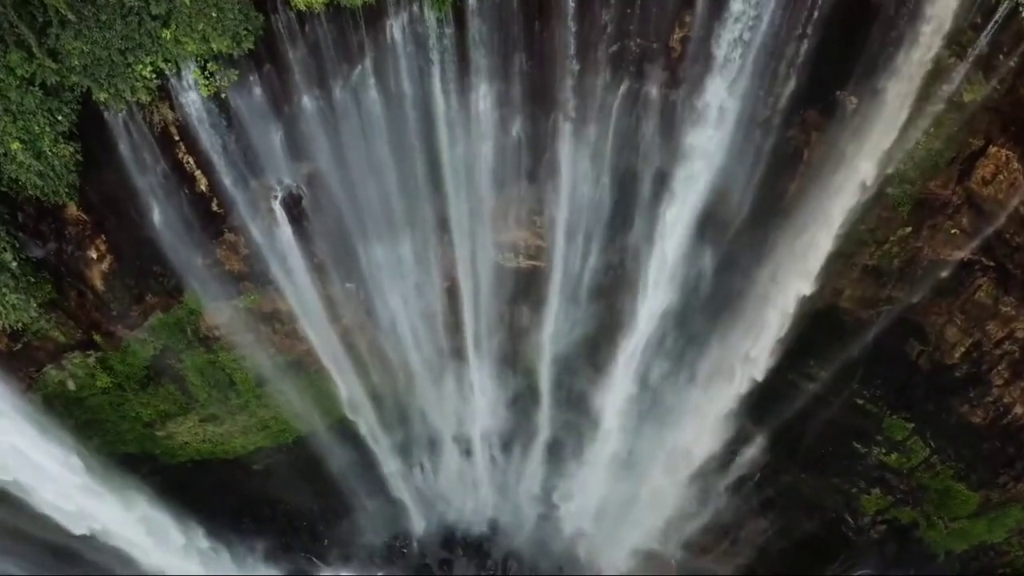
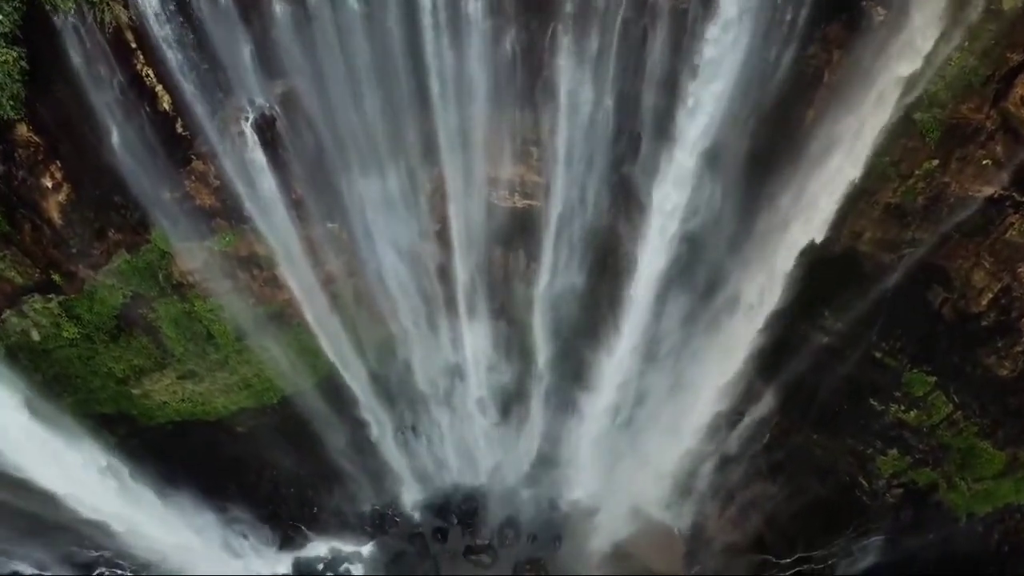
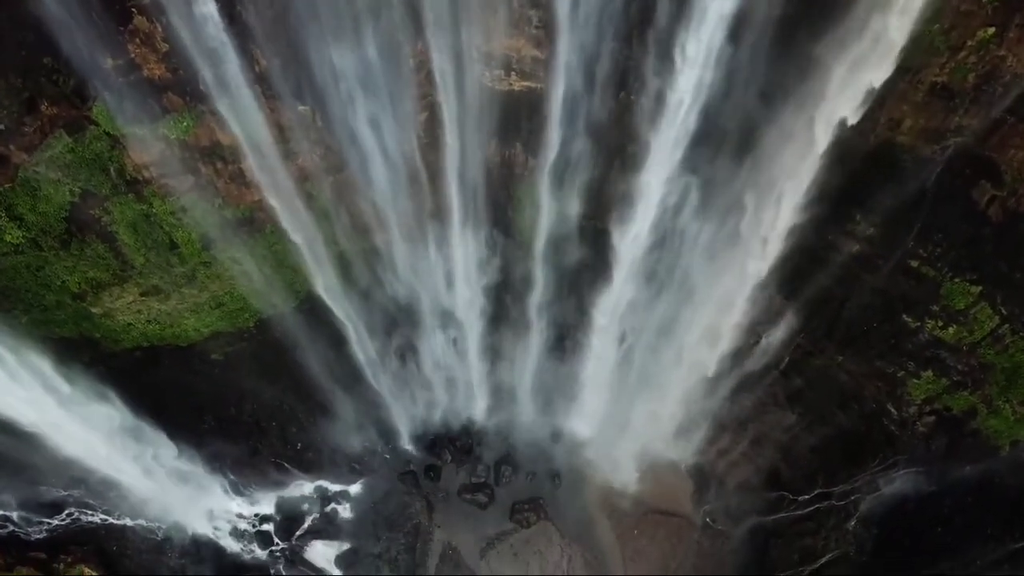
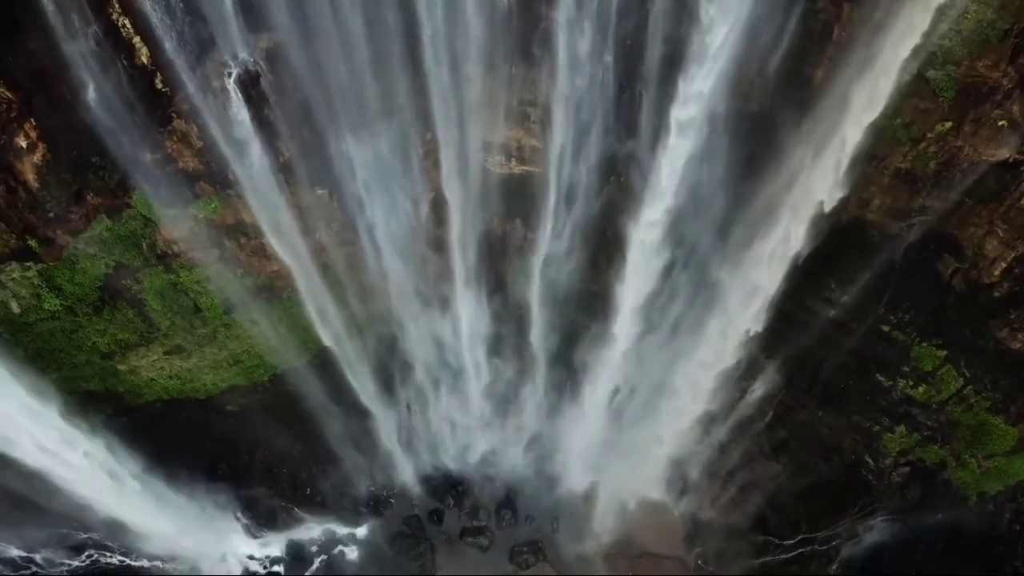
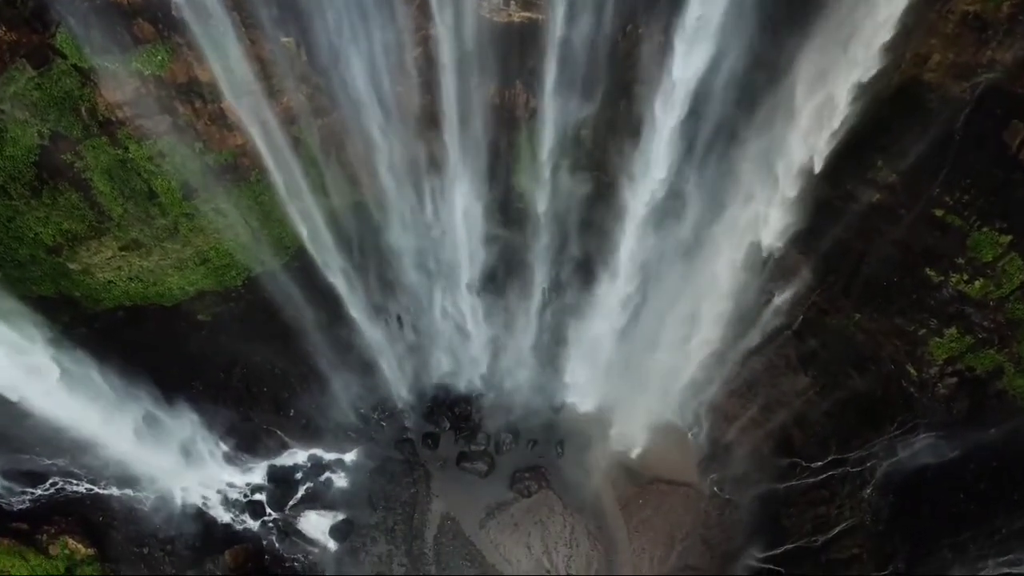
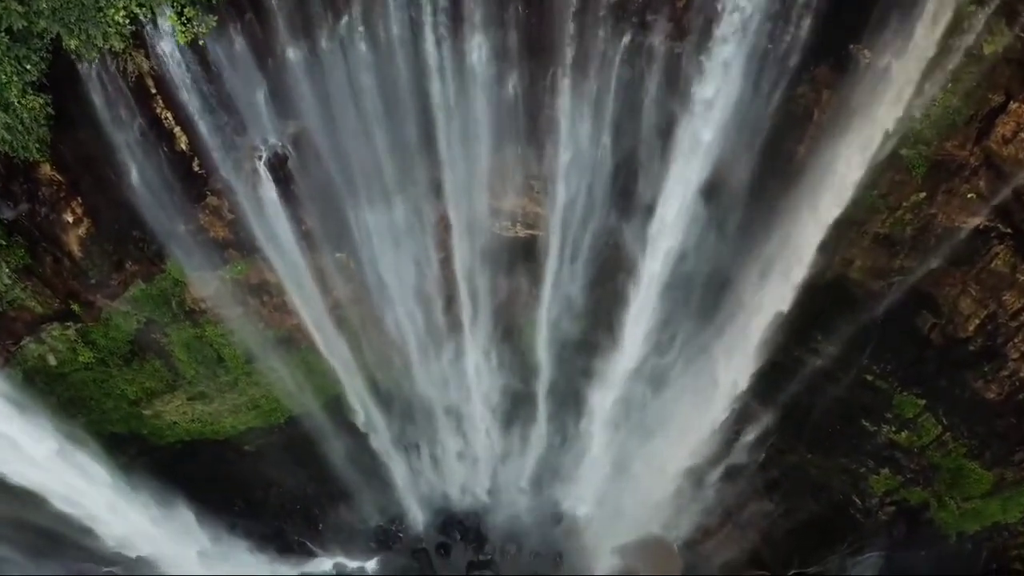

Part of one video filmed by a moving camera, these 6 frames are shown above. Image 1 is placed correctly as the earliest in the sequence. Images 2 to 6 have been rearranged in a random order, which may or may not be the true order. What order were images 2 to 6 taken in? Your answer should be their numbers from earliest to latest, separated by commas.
6, 2, 4, 3, 5
